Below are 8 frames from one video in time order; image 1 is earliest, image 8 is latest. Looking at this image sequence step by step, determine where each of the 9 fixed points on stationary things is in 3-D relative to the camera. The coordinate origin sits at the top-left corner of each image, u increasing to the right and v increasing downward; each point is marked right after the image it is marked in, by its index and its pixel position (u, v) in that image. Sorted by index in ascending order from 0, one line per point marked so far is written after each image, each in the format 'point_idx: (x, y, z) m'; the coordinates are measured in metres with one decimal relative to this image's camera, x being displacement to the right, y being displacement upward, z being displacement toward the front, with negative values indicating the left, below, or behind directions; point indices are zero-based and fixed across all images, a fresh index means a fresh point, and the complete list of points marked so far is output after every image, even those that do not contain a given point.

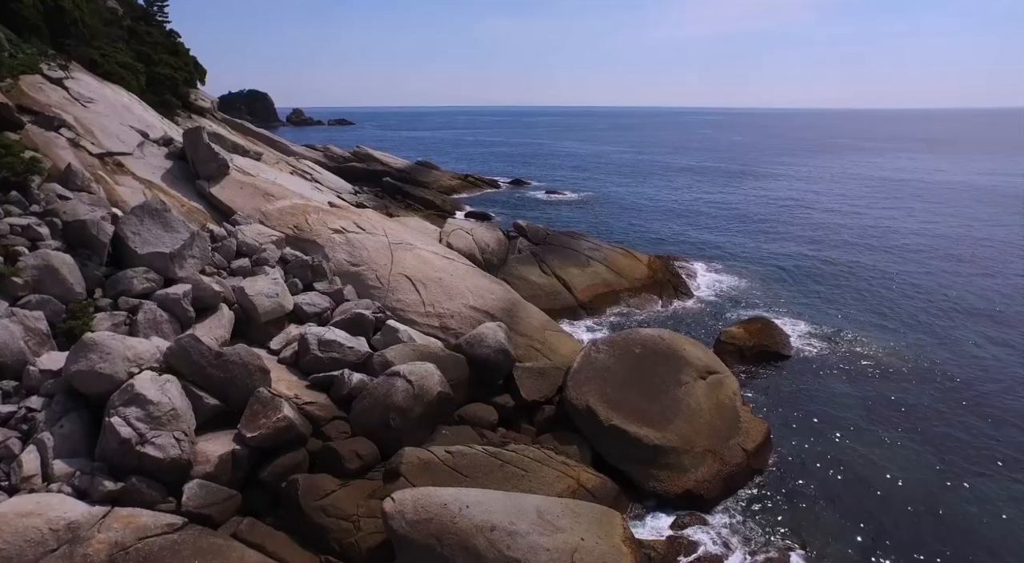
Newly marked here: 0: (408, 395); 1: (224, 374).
0: (-1.9, -2.1, +11.0) m
1: (-4.7, -1.5, +9.7) m
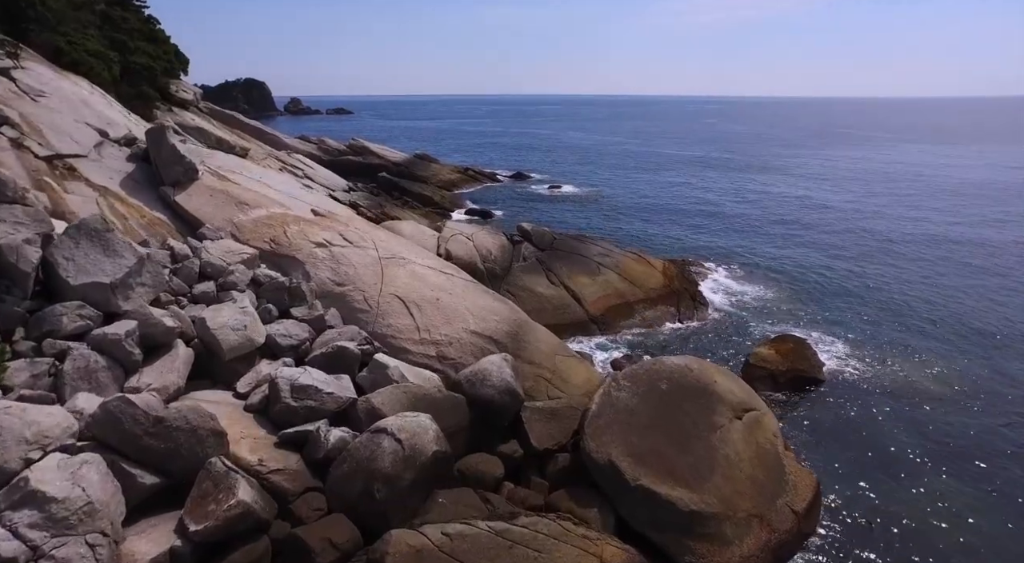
0: (-1.8, -2.7, +9.1) m
1: (-4.5, -2.1, +7.8) m
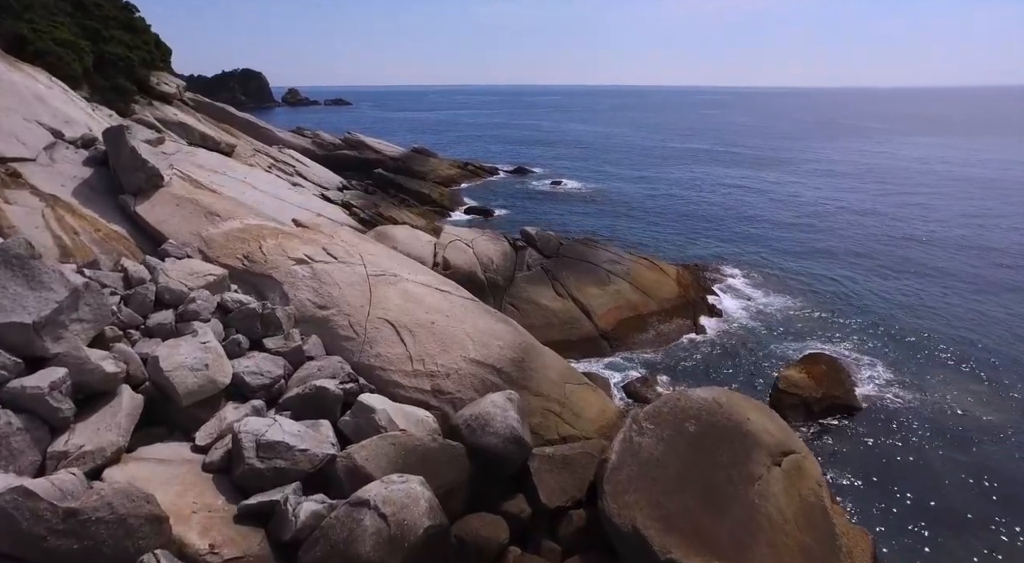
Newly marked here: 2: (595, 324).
0: (-1.7, -3.2, +7.5) m
1: (-4.4, -2.7, +6.1) m
2: (+2.7, -1.4, +19.1) m
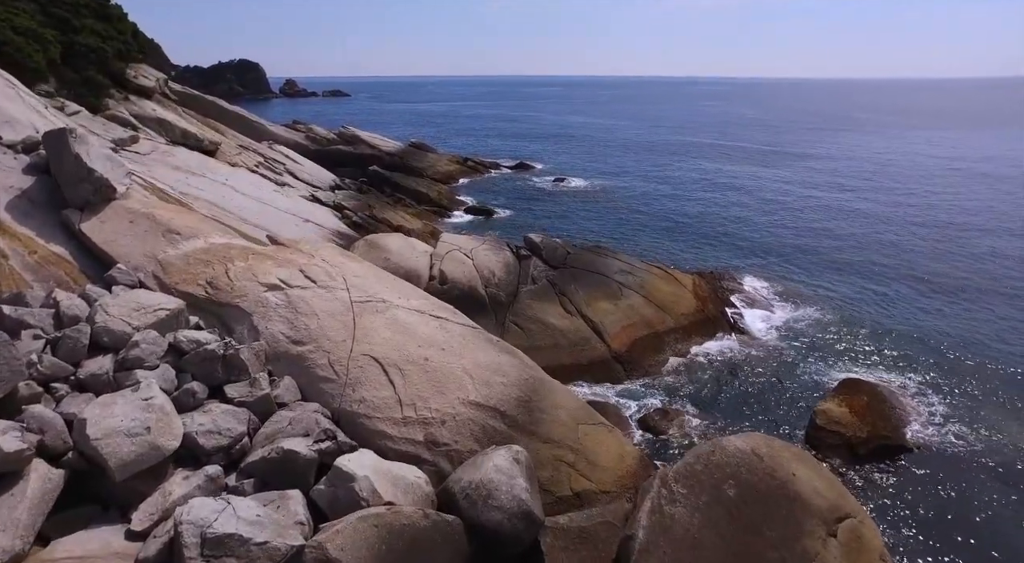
0: (-1.5, -3.9, +5.7) m
1: (-4.3, -3.3, +4.4) m
2: (+2.8, -1.8, +17.4) m
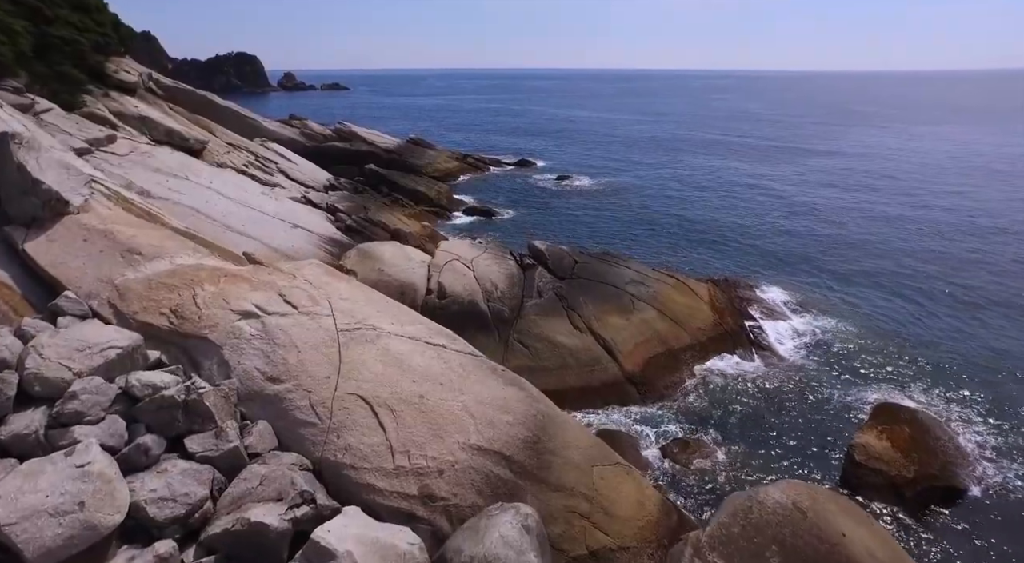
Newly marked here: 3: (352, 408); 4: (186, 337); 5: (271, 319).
0: (-1.4, -4.4, +4.4) m
1: (-4.2, -3.8, +3.1) m
2: (+2.9, -2.2, +16.0) m
3: (-2.5, -2.0, +9.4) m
4: (-5.2, -0.9, +9.4) m
5: (-4.0, -0.6, +10.0) m
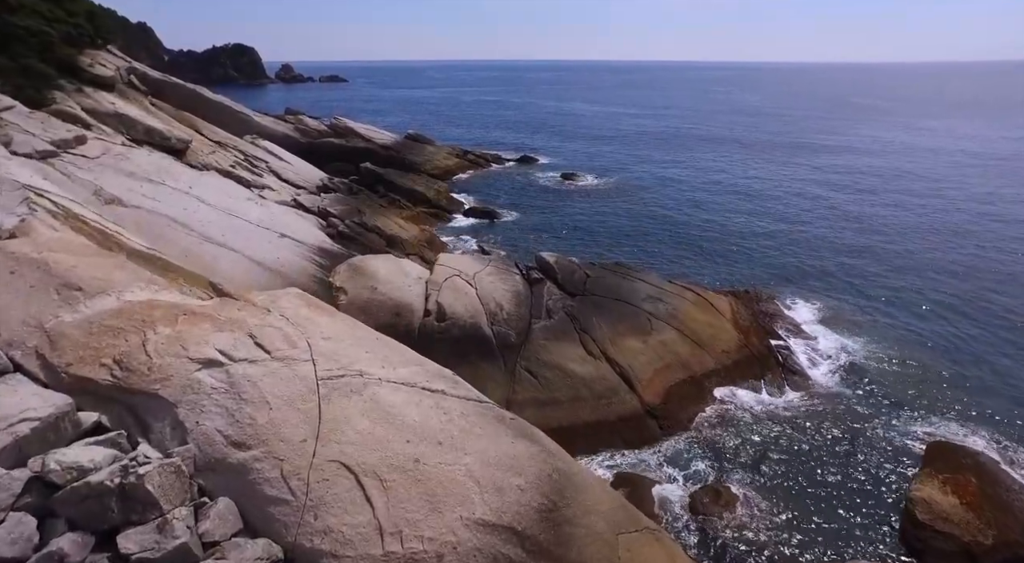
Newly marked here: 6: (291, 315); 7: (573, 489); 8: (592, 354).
0: (-1.2, -5.0, +2.8) m
1: (-4.0, -4.5, +1.5) m
2: (+3.1, -2.8, +14.4) m
3: (-2.3, -2.6, +7.8) m
4: (-5.0, -1.5, +7.8) m
5: (-3.9, -1.2, +8.4) m
6: (-3.6, -0.5, +9.7) m
7: (+0.9, -3.2, +9.2) m
8: (+2.0, -1.8, +14.9) m
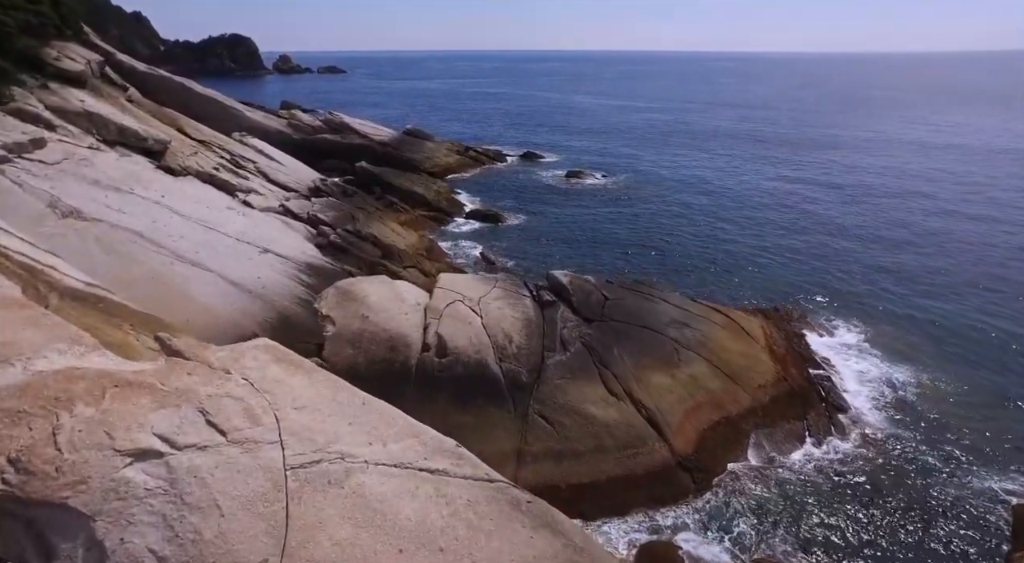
0: (-1.0, -5.8, +1.0) m
1: (-3.7, -5.3, -0.4) m
2: (+3.3, -3.4, +12.6) m
3: (-2.1, -3.3, +5.9) m
4: (-4.7, -2.2, +5.9) m
5: (-3.6, -1.9, +6.5) m
6: (-3.4, -1.2, +7.8) m
7: (+1.2, -3.9, +7.3) m
8: (+2.3, -2.5, +13.0) m
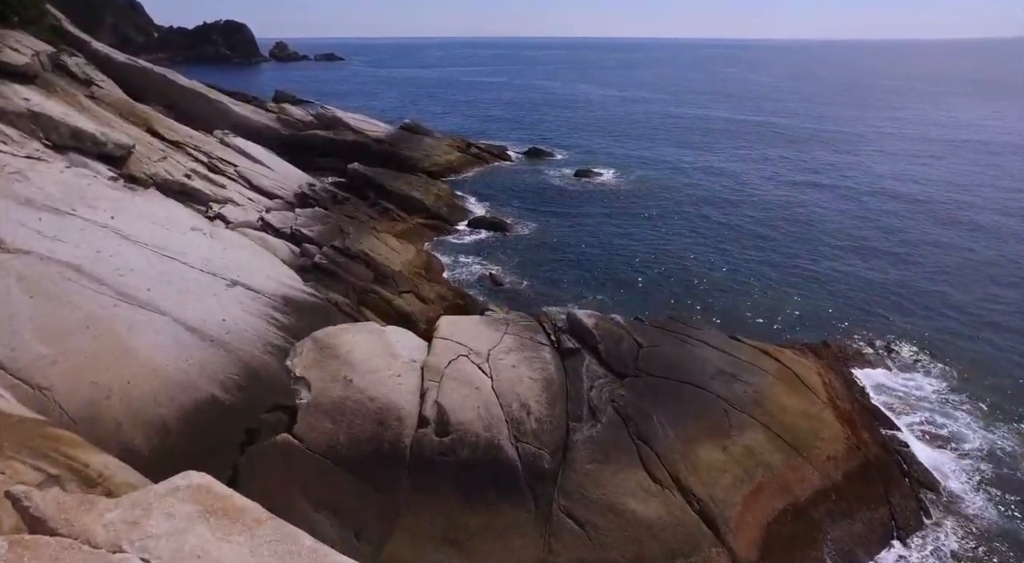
0: (-0.7, -7.1, -1.5) m
1: (-3.4, -6.6, -2.9) m
2: (+3.6, -4.4, +10.0) m
3: (-1.8, -4.4, +3.3) m
4: (-4.4, -3.3, +3.3) m
5: (-3.3, -3.1, +3.9) m
6: (-3.0, -2.3, +5.2) m
7: (+1.5, -5.0, +4.7) m
8: (+2.6, -3.5, +10.4) m
